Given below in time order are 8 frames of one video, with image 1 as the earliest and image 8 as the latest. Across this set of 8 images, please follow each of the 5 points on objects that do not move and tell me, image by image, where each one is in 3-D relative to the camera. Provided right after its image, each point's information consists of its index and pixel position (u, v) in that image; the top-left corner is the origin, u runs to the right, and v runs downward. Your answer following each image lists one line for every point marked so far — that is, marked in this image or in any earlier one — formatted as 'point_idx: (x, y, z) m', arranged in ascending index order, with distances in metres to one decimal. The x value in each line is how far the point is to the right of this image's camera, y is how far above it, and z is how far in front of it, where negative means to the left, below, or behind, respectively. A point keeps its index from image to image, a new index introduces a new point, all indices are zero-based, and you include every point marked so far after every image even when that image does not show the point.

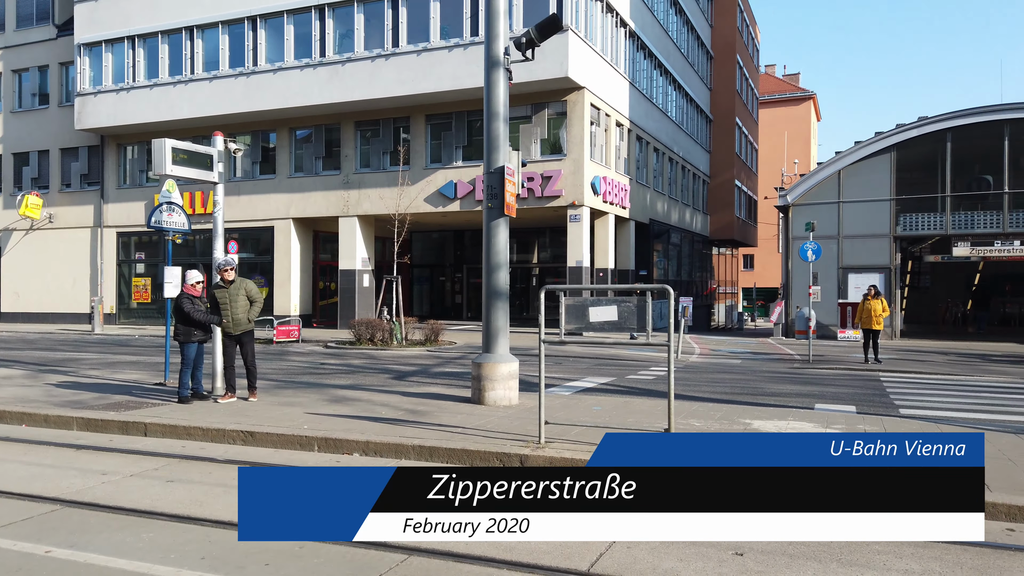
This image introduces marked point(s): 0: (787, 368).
0: (+6.3, -1.8, +17.0) m
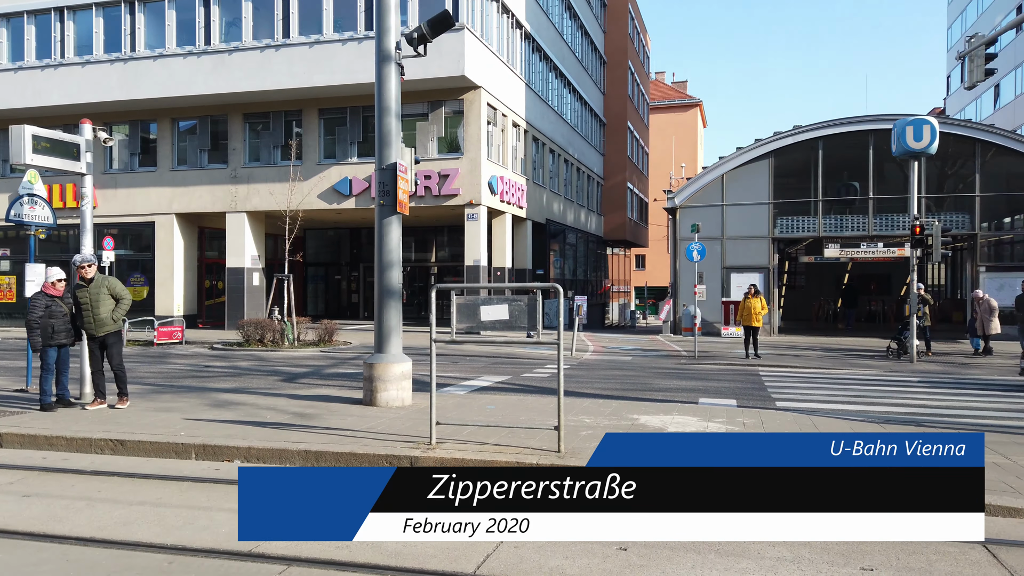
0: (+3.9, -1.8, +17.7) m
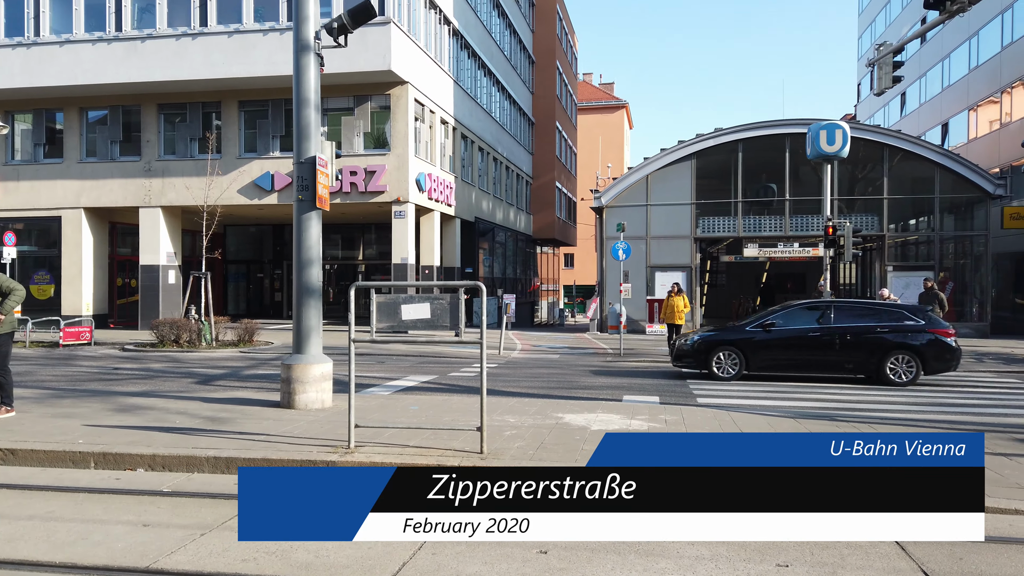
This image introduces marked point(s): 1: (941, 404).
0: (+2.1, -1.8, +17.9) m
1: (+6.4, -1.7, +11.2) m
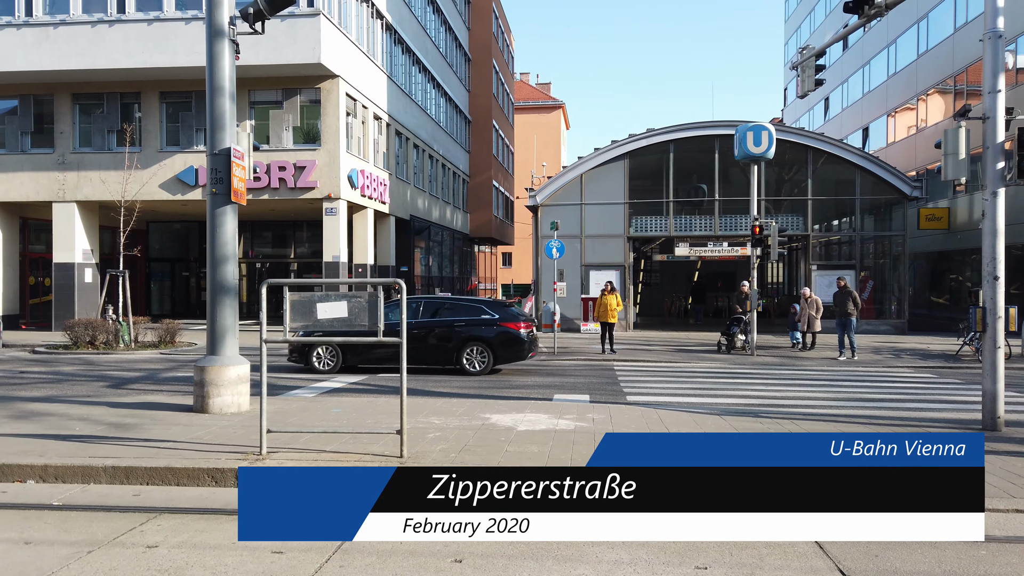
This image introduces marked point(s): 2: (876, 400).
0: (+0.5, -1.7, +17.8) m
1: (+5.3, -1.7, +11.5) m
2: (+5.6, -1.7, +11.5) m
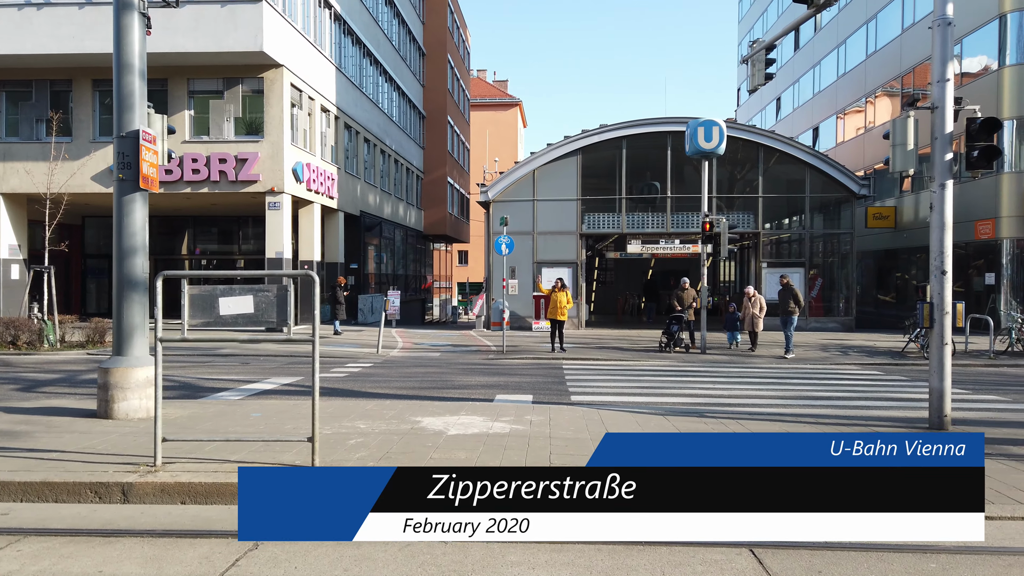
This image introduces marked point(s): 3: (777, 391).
0: (-0.7, -1.6, +17.3) m
1: (+4.5, -1.6, +11.3) m
2: (+4.7, -1.7, +11.3) m
3: (+4.2, -1.6, +12.0) m
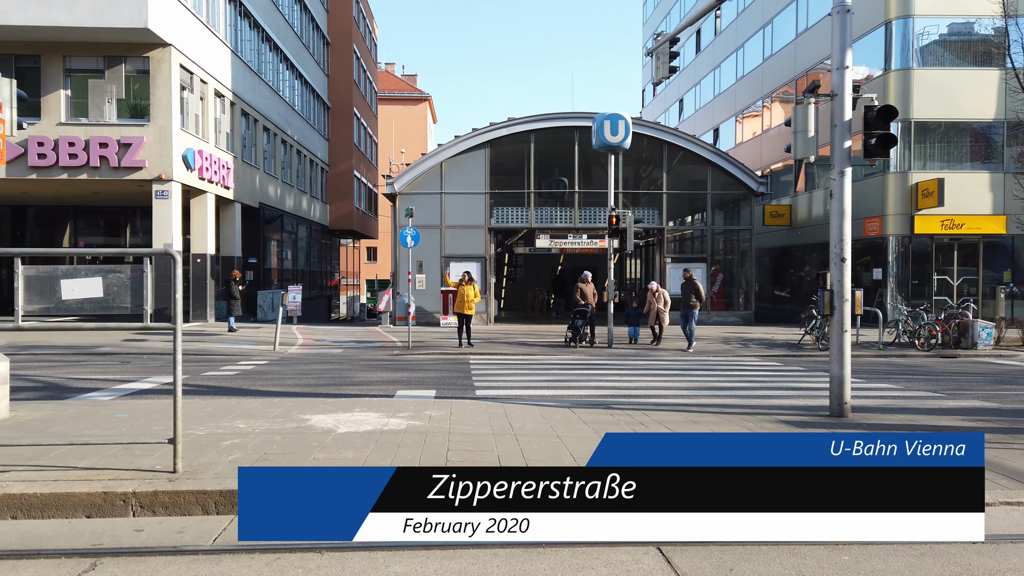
0: (-2.8, -1.5, +16.7) m
1: (+3.0, -1.5, +11.3) m
2: (+3.2, -1.5, +11.3) m
3: (+2.7, -1.5, +11.9) m
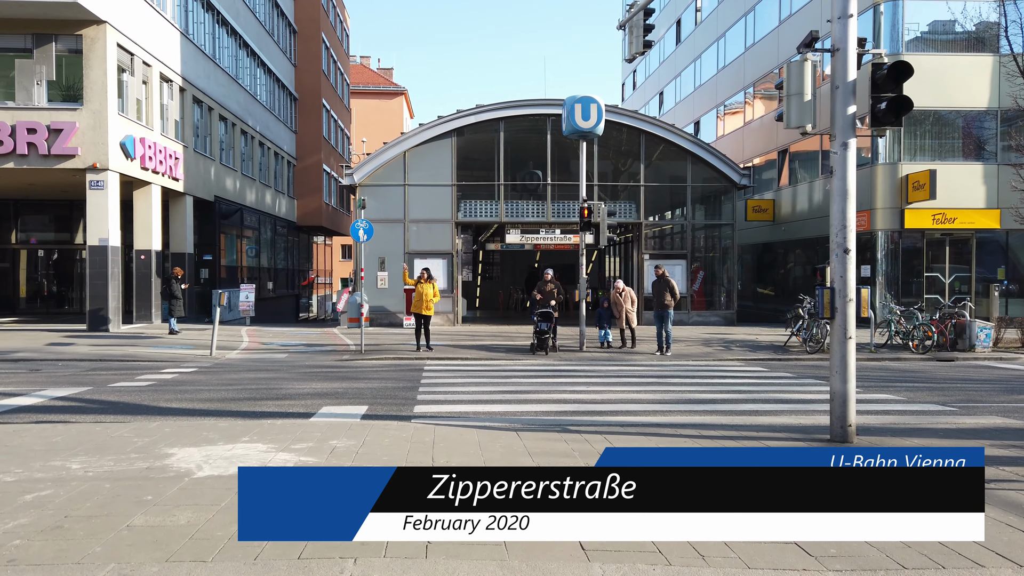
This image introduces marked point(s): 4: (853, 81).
0: (-3.6, -1.5, +15.1) m
1: (+2.4, -1.5, +9.8) m
2: (+2.6, -1.5, +9.9) m
3: (+2.0, -1.5, +10.5) m
4: (+3.0, +1.8, +6.6) m
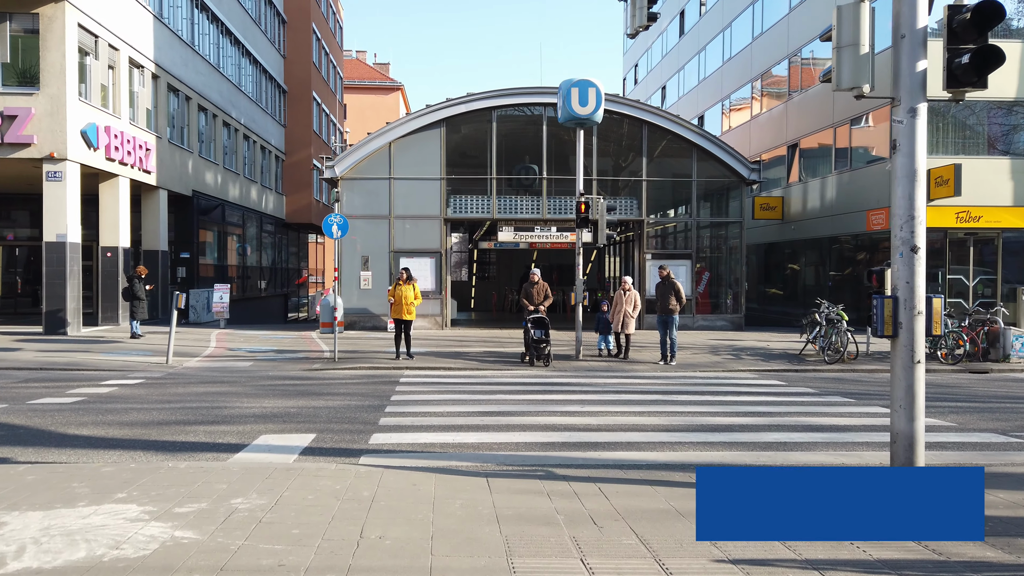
0: (-3.8, -1.5, +13.6) m
1: (+2.1, -1.5, +8.3) m
2: (+2.3, -1.5, +8.4) m
3: (+1.8, -1.5, +9.0) m
4: (+2.8, +1.8, +5.1) m
